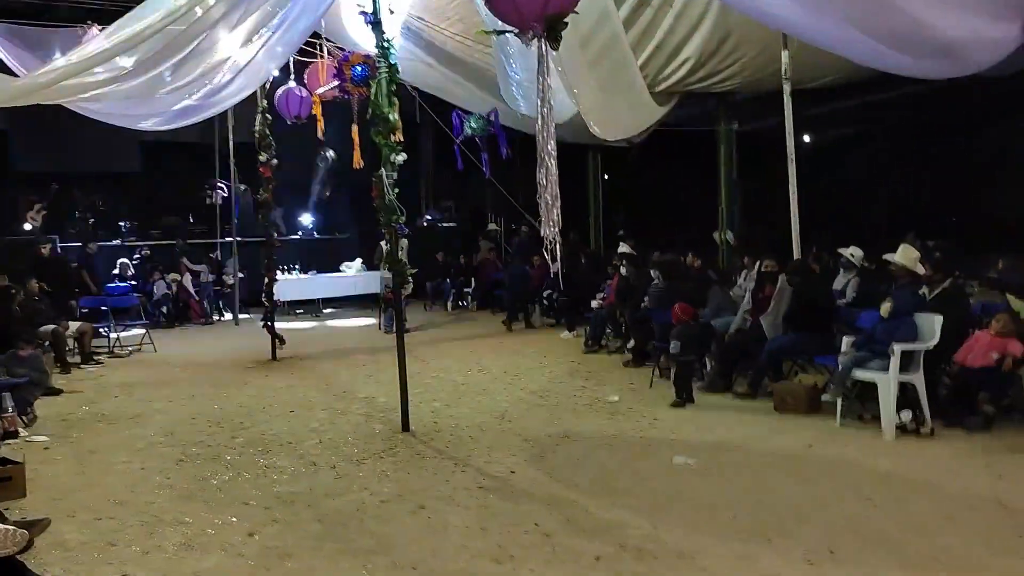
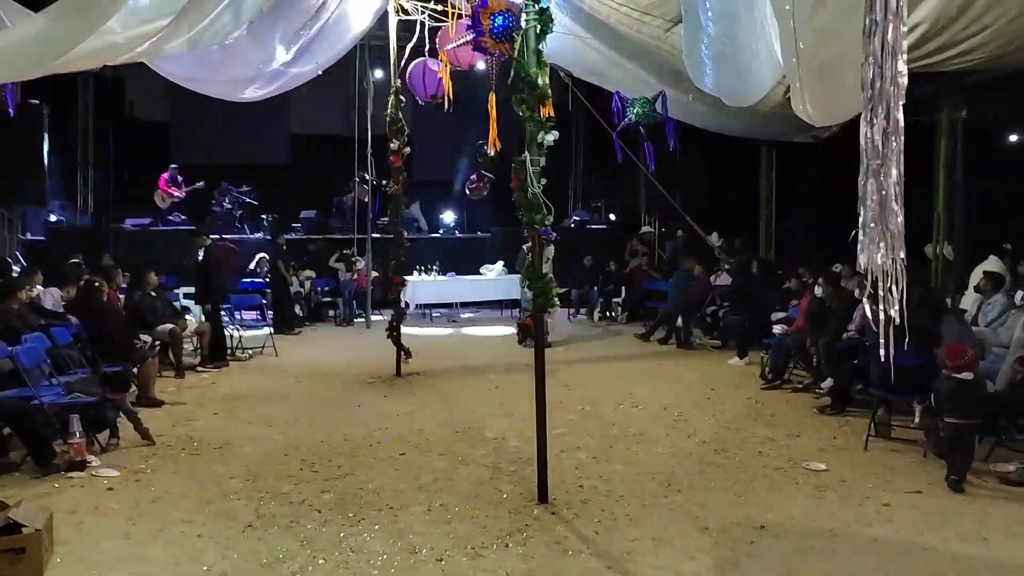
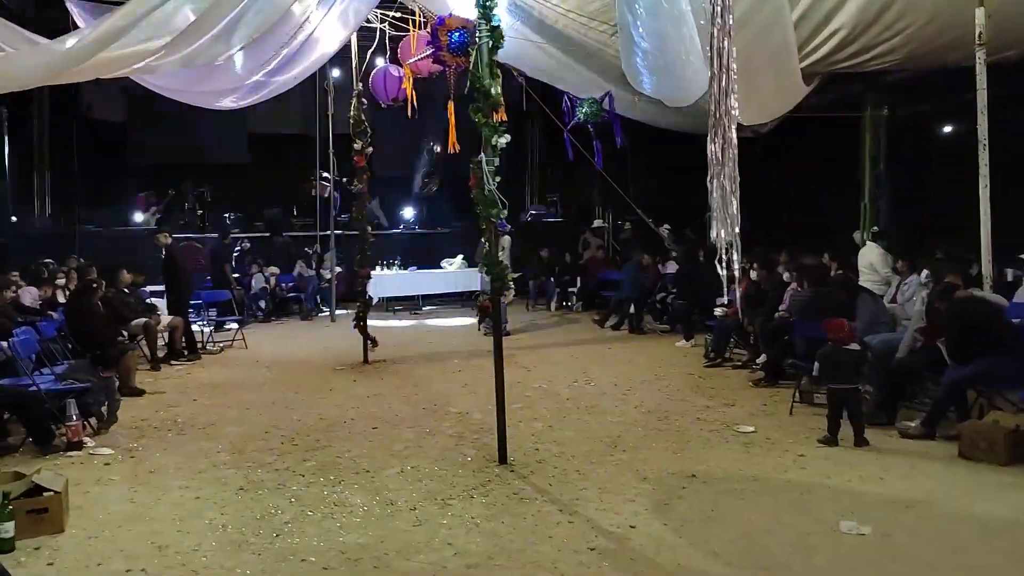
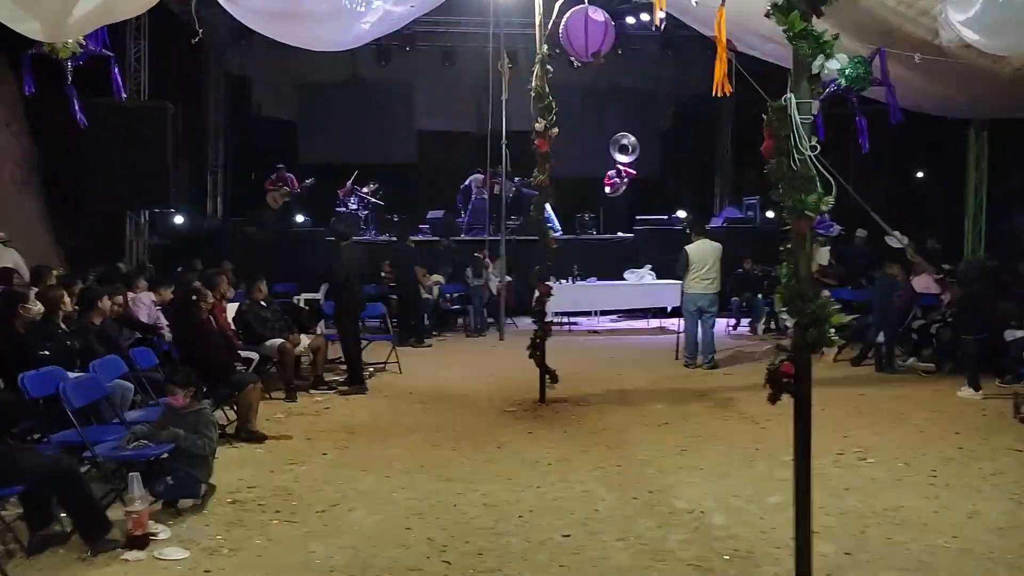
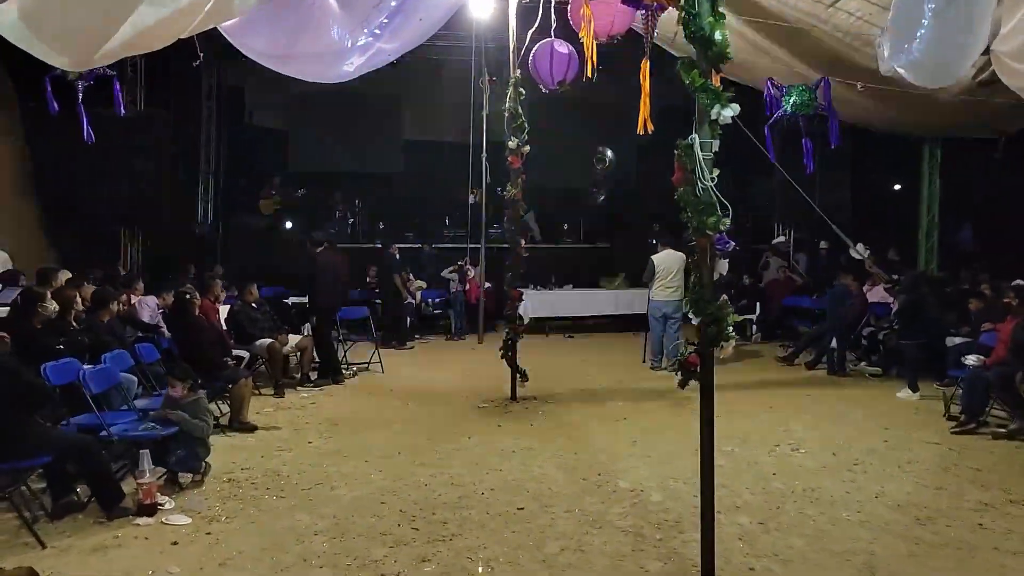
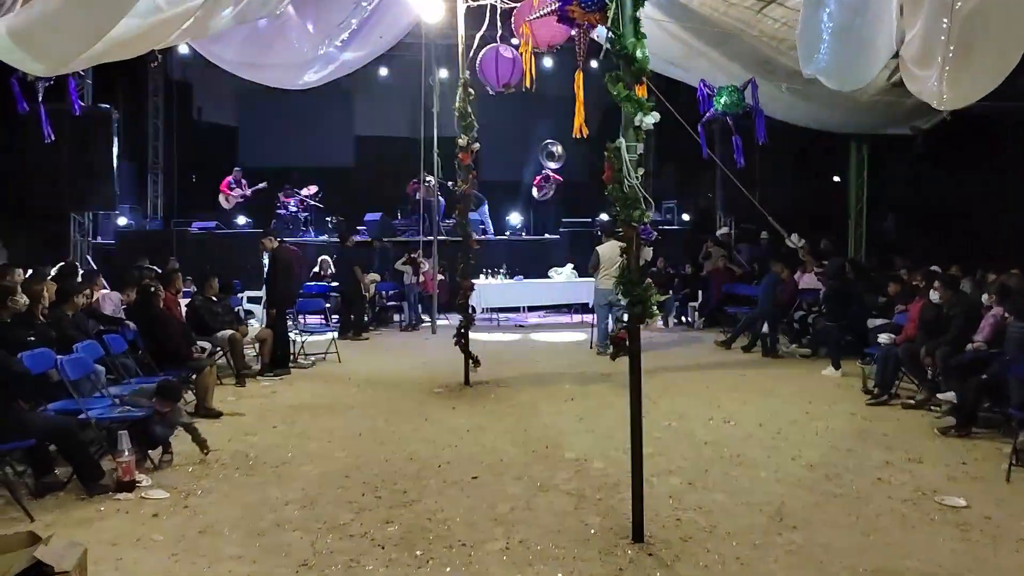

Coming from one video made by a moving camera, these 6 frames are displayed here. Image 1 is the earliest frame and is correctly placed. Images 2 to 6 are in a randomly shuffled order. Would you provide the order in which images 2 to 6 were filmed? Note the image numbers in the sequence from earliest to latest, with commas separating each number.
3, 2, 6, 5, 4
